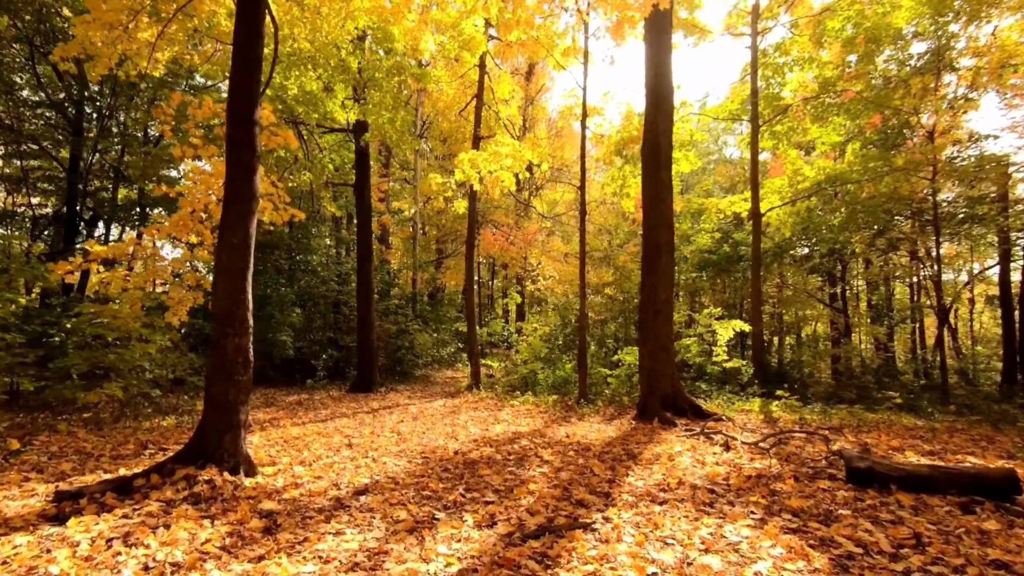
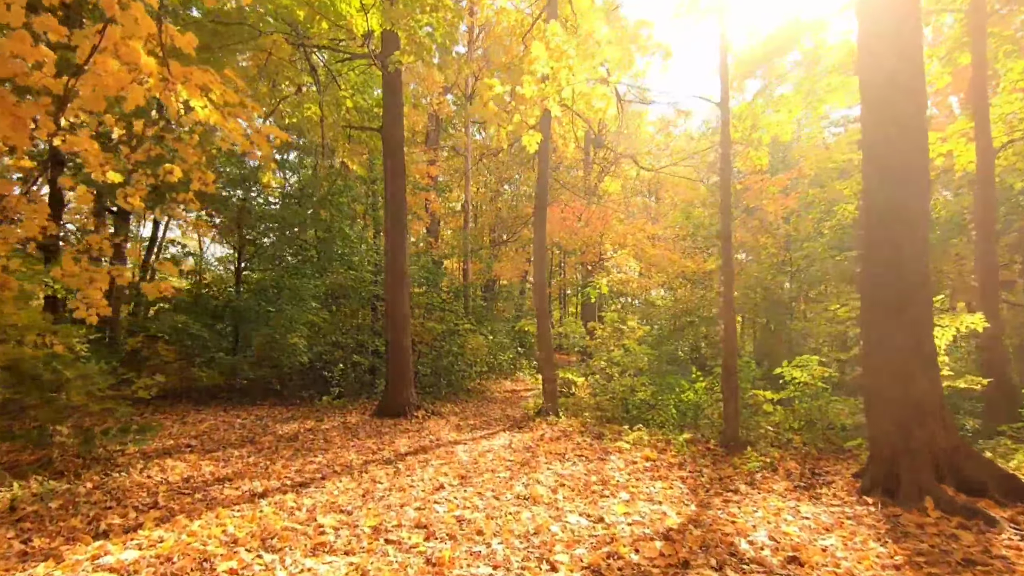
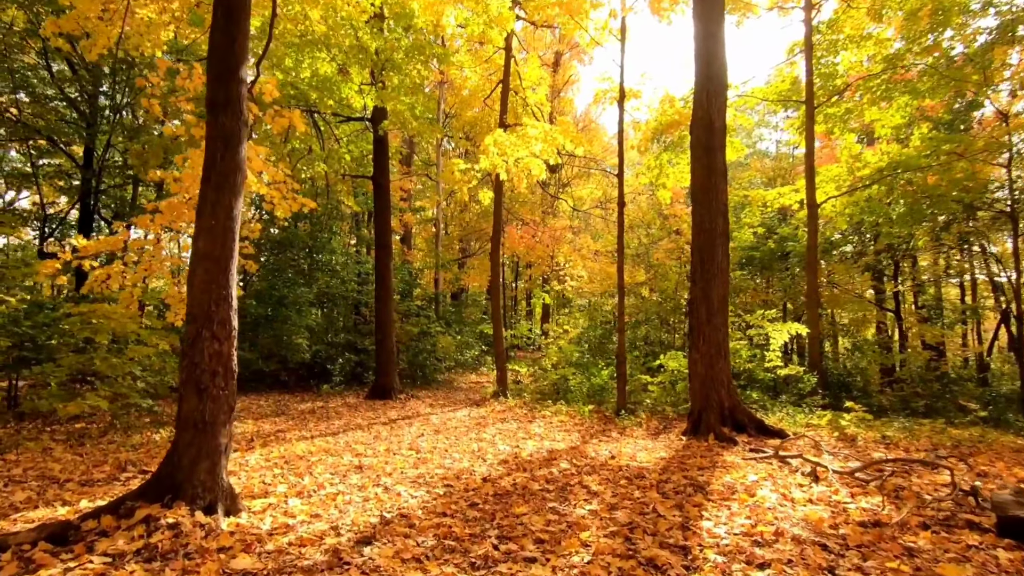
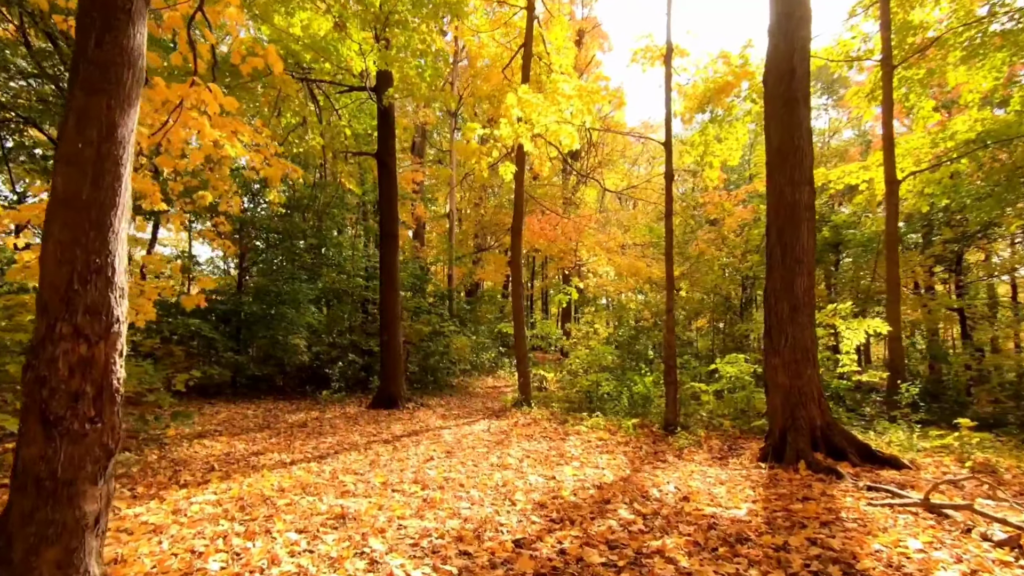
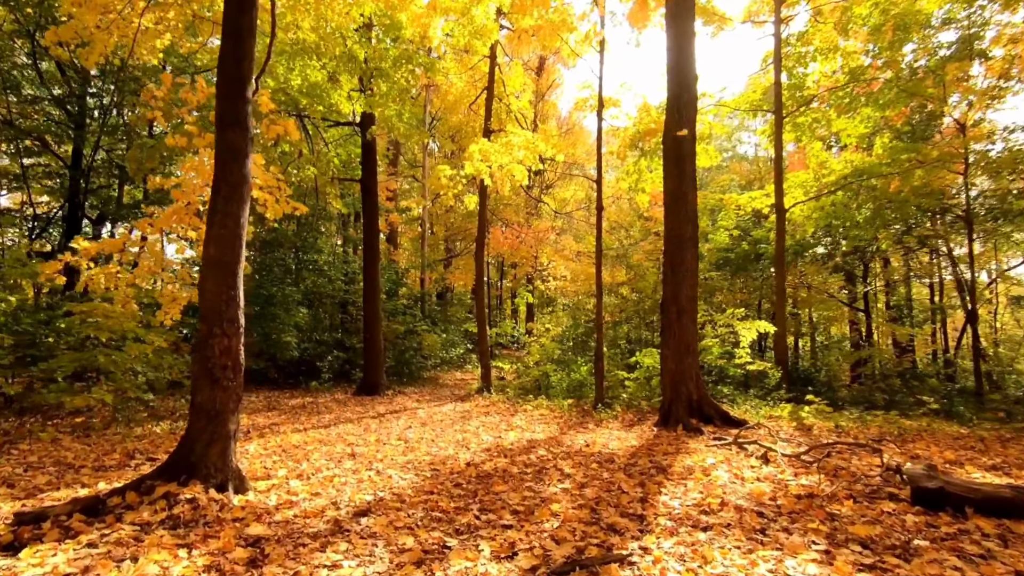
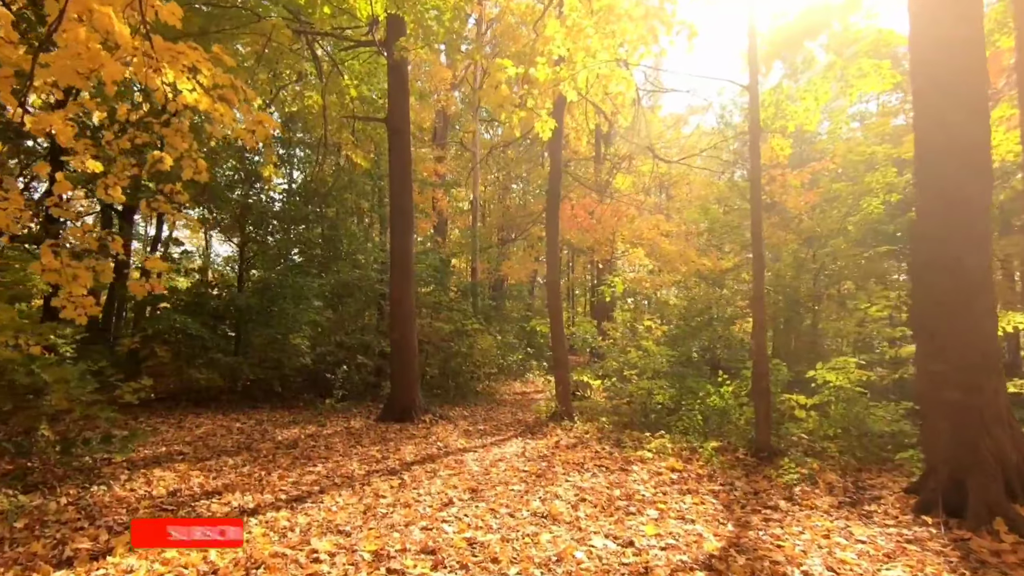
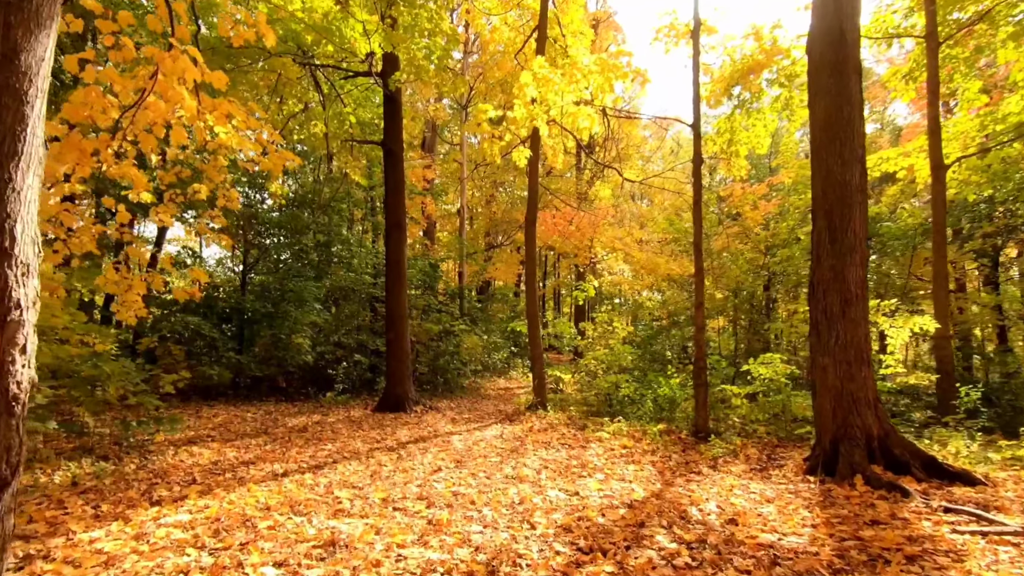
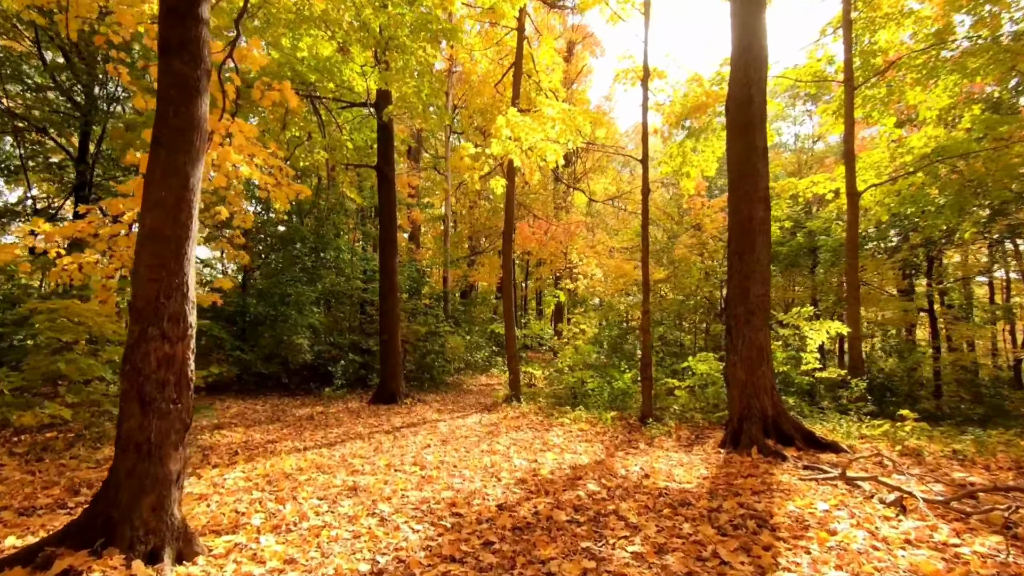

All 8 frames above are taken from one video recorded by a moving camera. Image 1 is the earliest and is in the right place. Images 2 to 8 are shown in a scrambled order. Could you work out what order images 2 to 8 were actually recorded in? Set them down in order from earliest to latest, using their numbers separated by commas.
5, 3, 8, 4, 7, 2, 6
